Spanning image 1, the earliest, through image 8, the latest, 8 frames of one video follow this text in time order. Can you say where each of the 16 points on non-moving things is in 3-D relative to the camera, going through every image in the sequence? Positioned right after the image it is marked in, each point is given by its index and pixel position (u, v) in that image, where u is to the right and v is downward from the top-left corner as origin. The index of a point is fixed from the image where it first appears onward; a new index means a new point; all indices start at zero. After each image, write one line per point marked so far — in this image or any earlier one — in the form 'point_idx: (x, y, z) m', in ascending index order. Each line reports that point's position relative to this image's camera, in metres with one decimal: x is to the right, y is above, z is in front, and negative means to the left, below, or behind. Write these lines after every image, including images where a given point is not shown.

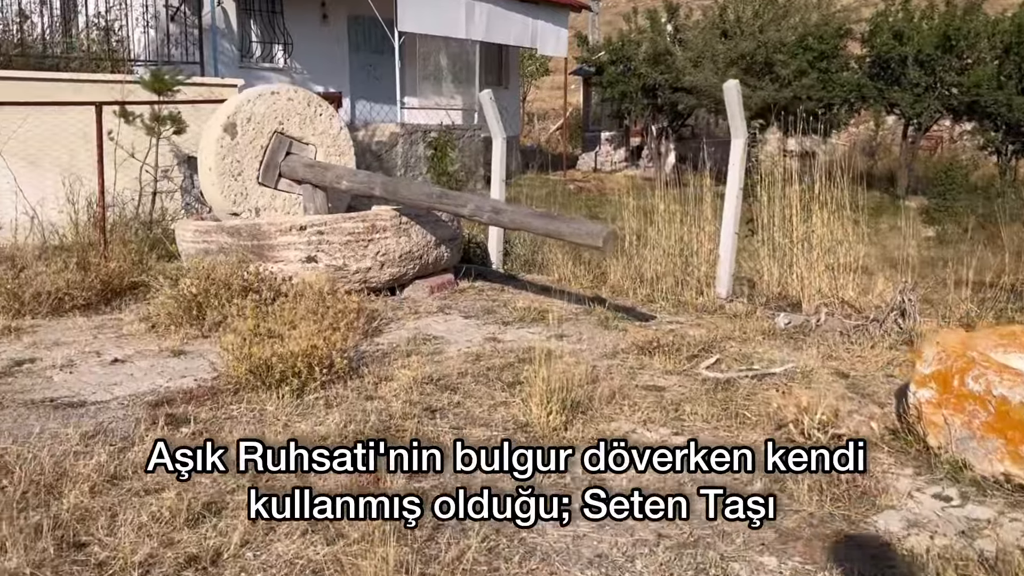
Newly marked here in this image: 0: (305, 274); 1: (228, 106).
0: (-1.3, +0.1, +6.1) m
1: (-2.0, +1.3, +6.7) m
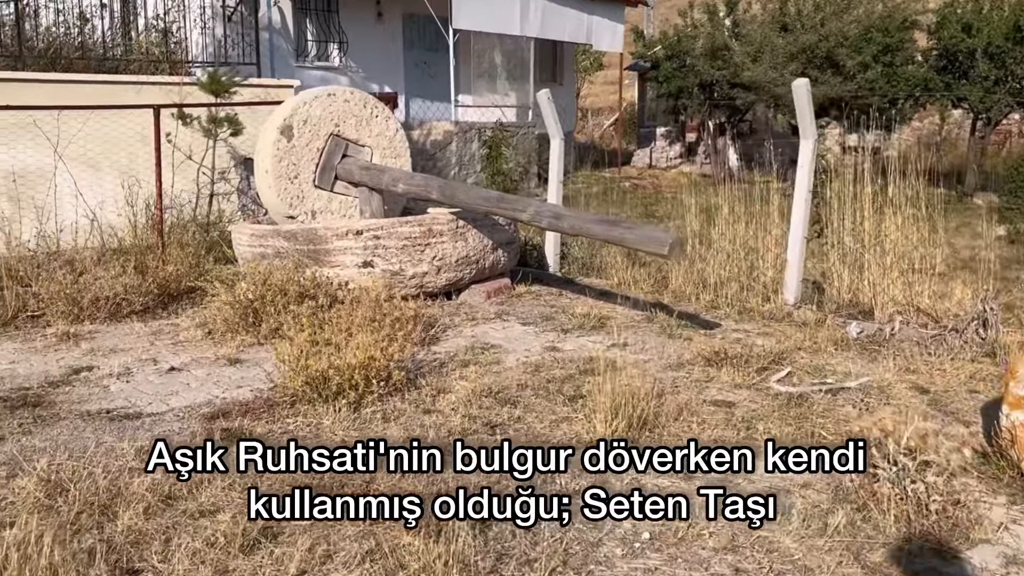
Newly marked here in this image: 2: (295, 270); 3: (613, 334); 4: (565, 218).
0: (-0.9, +0.1, +6.0) m
1: (-1.6, +1.2, +6.7) m
2: (-1.3, +0.1, +5.8) m
3: (+0.6, -0.3, +5.4) m
4: (+0.3, +0.4, +5.0) m
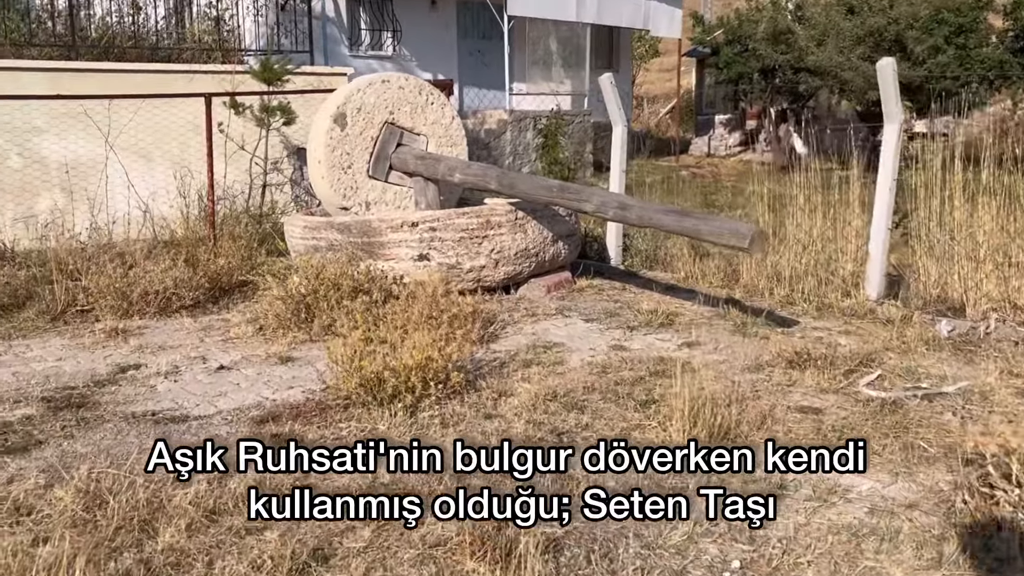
0: (-0.5, +0.1, +5.7) m
1: (-1.2, +1.3, +6.5) m
2: (-0.9, +0.1, +5.5) m
3: (+0.9, -0.2, +5.0) m
4: (+0.6, +0.4, +4.7) m
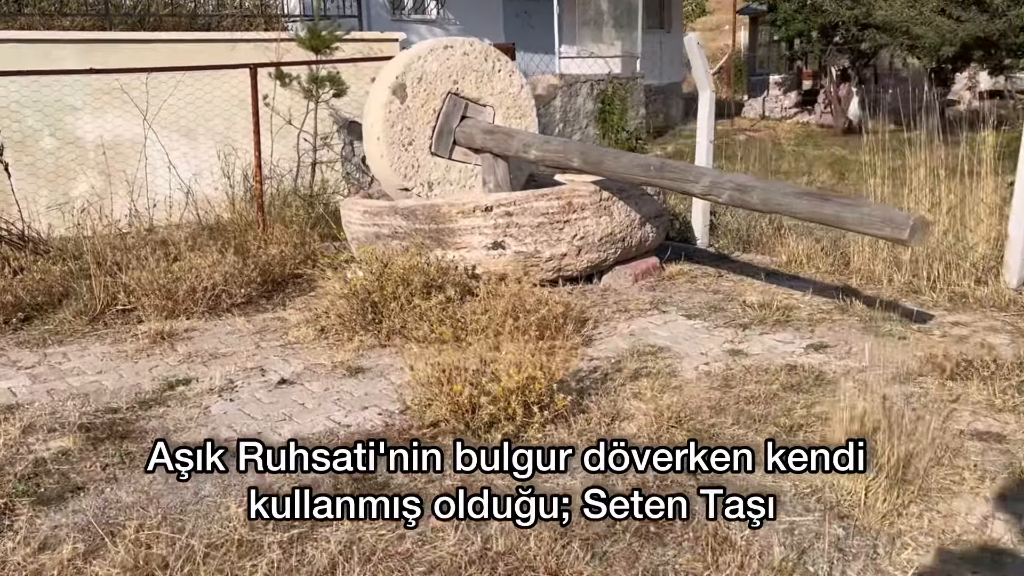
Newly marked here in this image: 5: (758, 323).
0: (-0.1, +0.1, +5.1) m
1: (-0.7, +1.4, +5.8) m
2: (-0.5, +0.2, +4.9) m
3: (+1.3, -0.2, +4.4) m
4: (+1.0, +0.4, +4.0) m
5: (+1.2, -0.2, +4.6) m
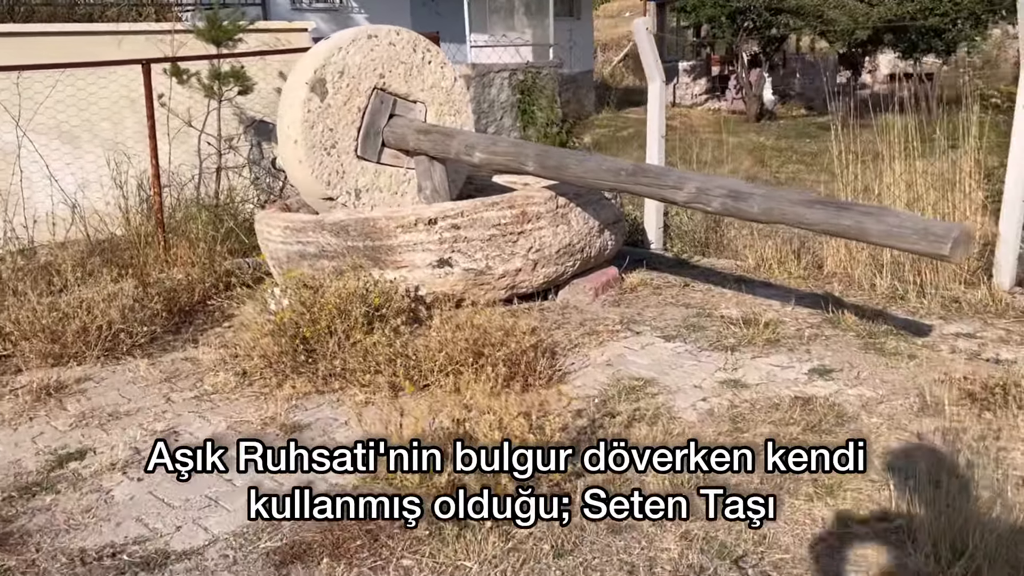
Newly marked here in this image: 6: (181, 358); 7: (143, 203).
0: (-0.3, 0.0, +4.5) m
1: (-1.1, +1.2, +5.1) m
2: (-0.7, 0.0, +4.3) m
3: (+1.2, -0.3, +3.9) m
4: (+0.9, +0.3, +3.5) m
5: (+1.0, -0.2, +4.0) m
6: (-1.4, -0.3, +4.2) m
7: (-2.3, +0.5, +6.0) m
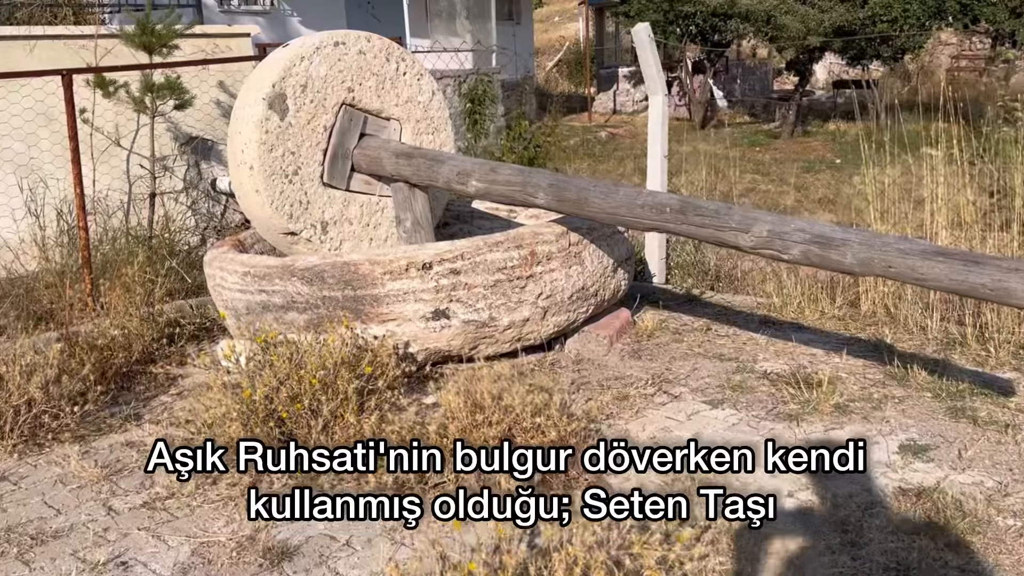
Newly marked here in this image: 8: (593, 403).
0: (-0.3, -0.2, +3.8) m
1: (-1.1, +1.0, +4.3) m
2: (-0.6, -0.2, +3.5) m
3: (+1.3, -0.5, +3.3) m
4: (+1.0, +0.1, +2.8) m
5: (+1.1, -0.4, +3.4) m
6: (-1.4, -0.5, +3.4) m
7: (-2.4, +0.3, +5.1) m
8: (+0.3, -0.4, +3.6) m
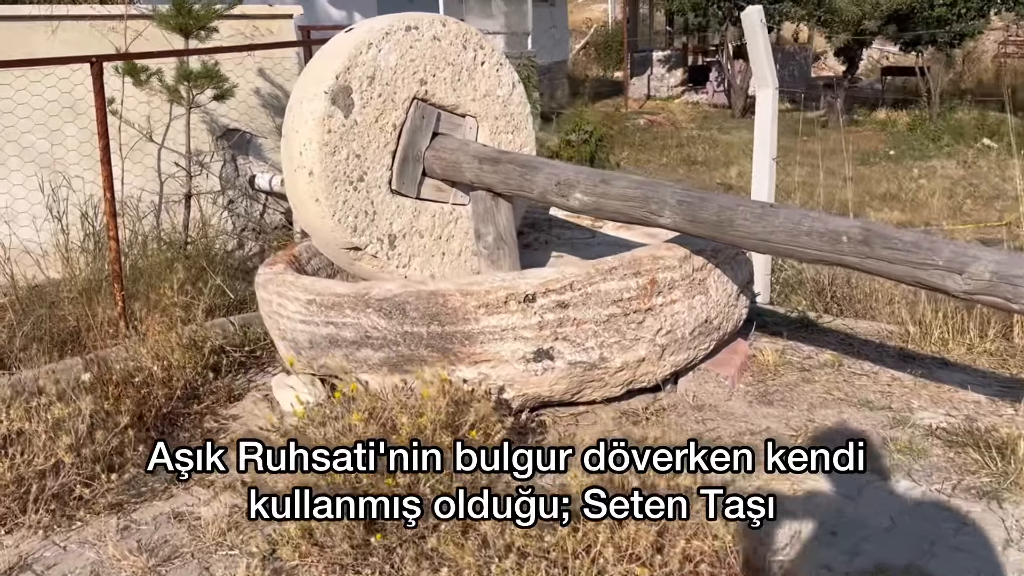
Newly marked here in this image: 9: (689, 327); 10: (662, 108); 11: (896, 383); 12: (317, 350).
0: (+0.1, -0.3, +3.1) m
1: (-0.7, +0.9, +3.7) m
2: (-0.3, -0.3, +2.9) m
3: (+1.6, -0.6, +2.6) m
4: (+1.3, 0.0, +2.2) m
5: (+1.4, -0.6, +2.8) m
6: (-1.0, -0.7, +2.8) m
7: (-2.0, +0.2, +4.5) m
8: (+0.7, -0.5, +2.9) m
9: (+0.6, -0.1, +3.3) m
10: (+2.9, +3.5, +18.7) m
11: (+1.4, -0.3, +3.6) m
12: (-0.7, -0.2, +3.3) m
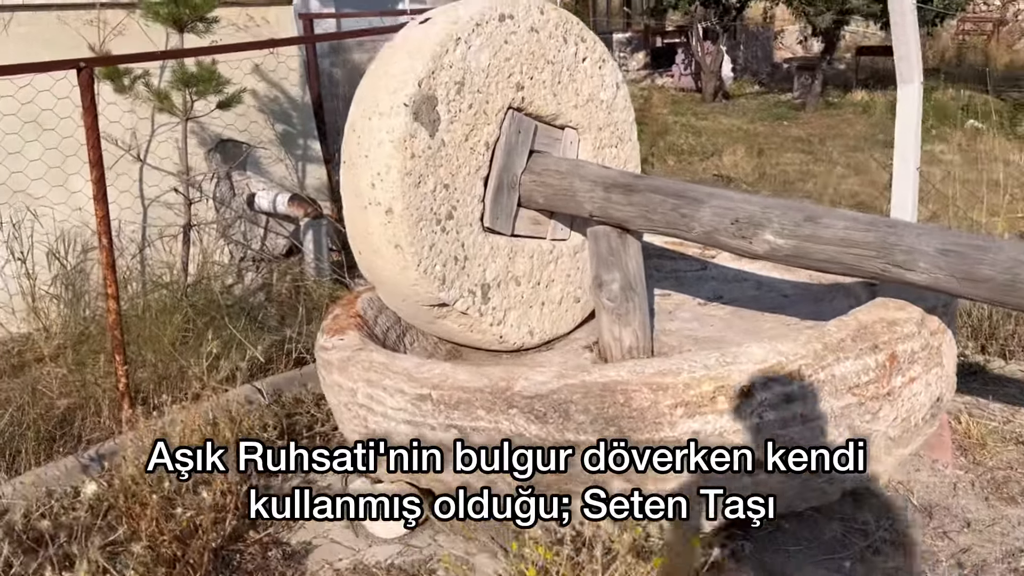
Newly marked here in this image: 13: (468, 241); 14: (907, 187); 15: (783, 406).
0: (+0.6, -0.5, +2.3) m
1: (-0.3, +0.7, +2.8) m
2: (+0.2, -0.5, +2.0) m
3: (+2.2, -0.8, +1.9) m
4: (+1.9, -0.2, +1.4) m
5: (+1.9, -0.7, +2.0) m
6: (-0.5, -0.9, +1.9) m
7: (-1.6, -0.1, +3.5) m
8: (+1.2, -0.7, +2.1) m
9: (+1.1, -0.3, +2.5) m
10: (+2.2, +3.7, +18.0) m
11: (+1.9, -0.5, +2.8) m
12: (-0.2, -0.4, +2.4) m
13: (-0.1, +0.1, +3.0) m
14: (+1.6, +0.4, +3.8) m
15: (+0.6, -0.3, +2.2) m
